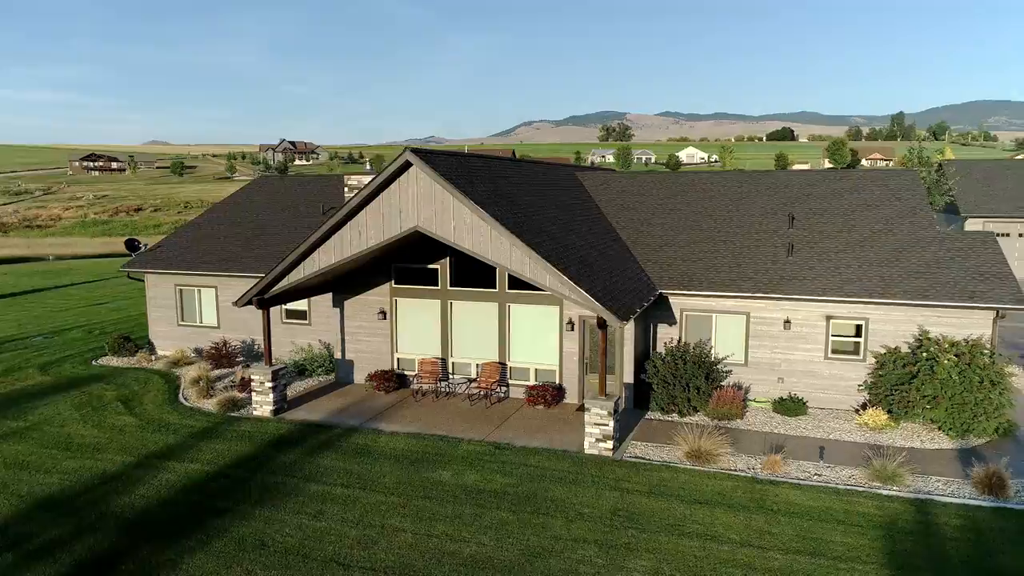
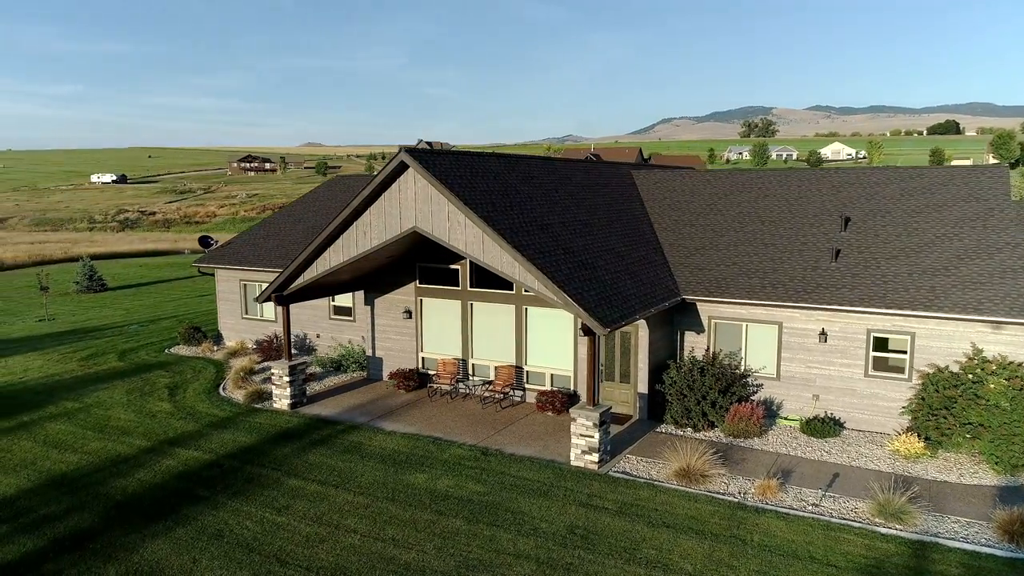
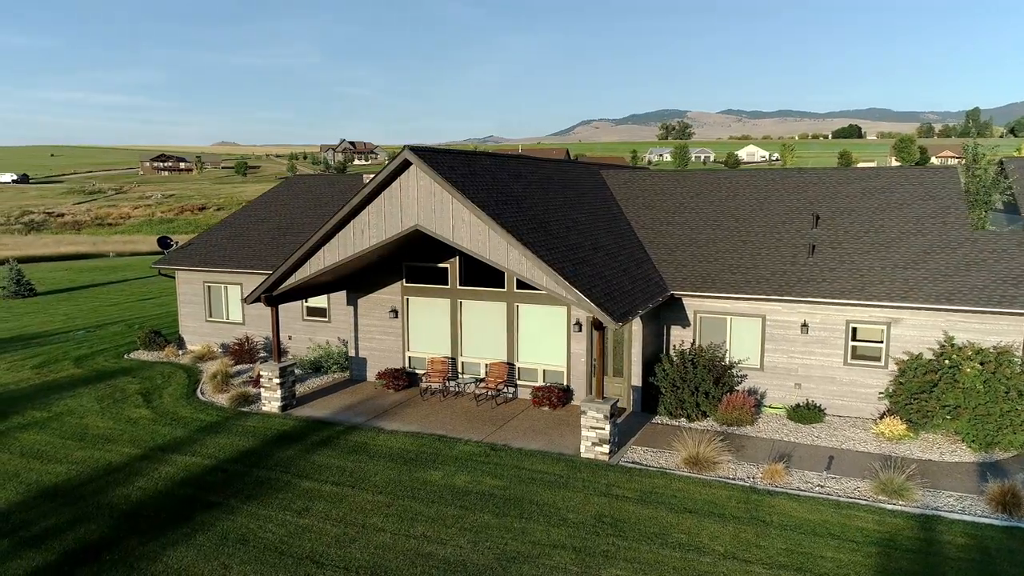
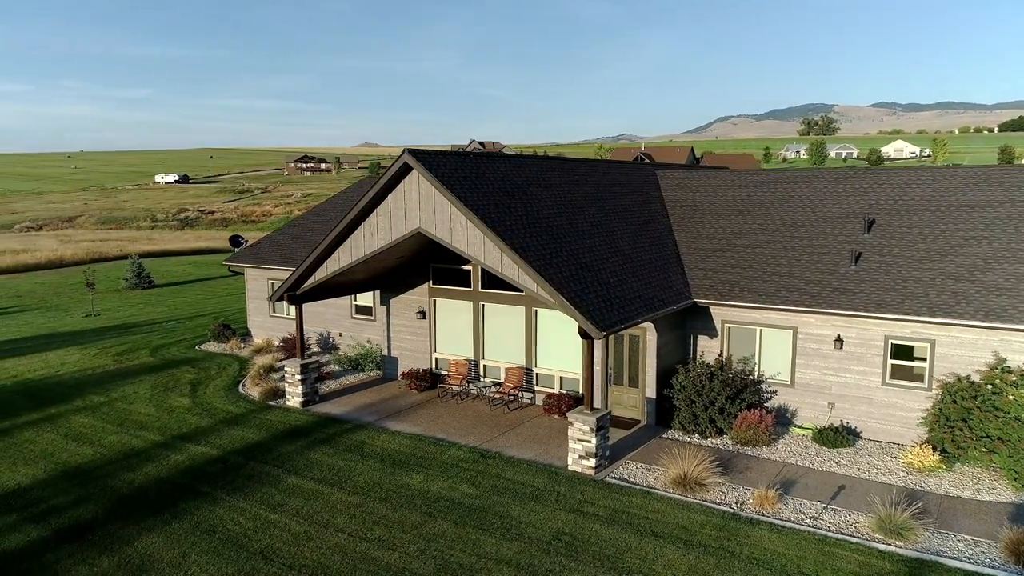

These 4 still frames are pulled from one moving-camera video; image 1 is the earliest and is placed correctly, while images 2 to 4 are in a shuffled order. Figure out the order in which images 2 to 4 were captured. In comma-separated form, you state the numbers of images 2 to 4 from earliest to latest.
3, 2, 4
